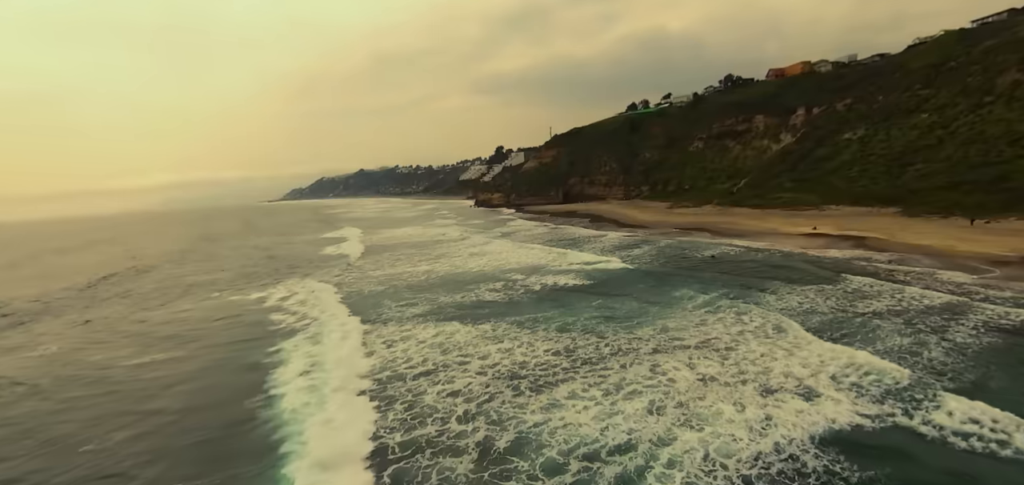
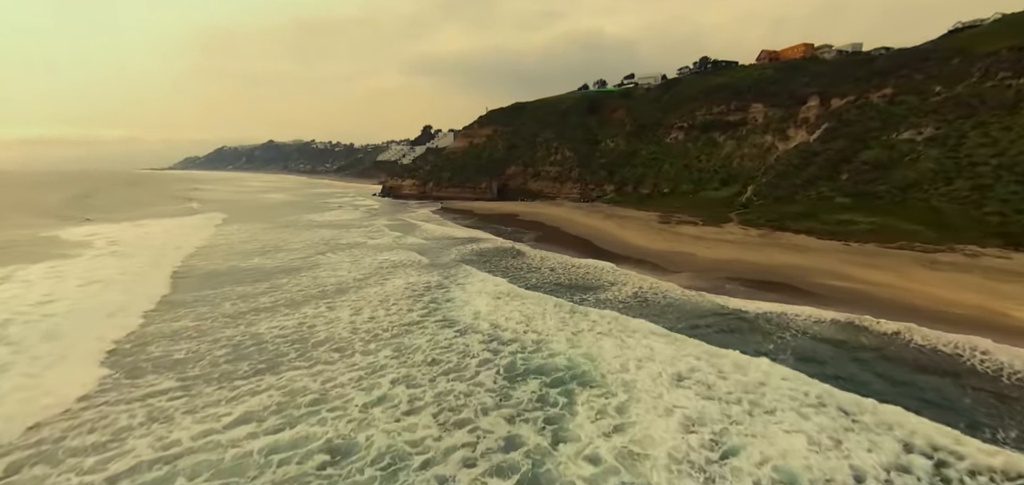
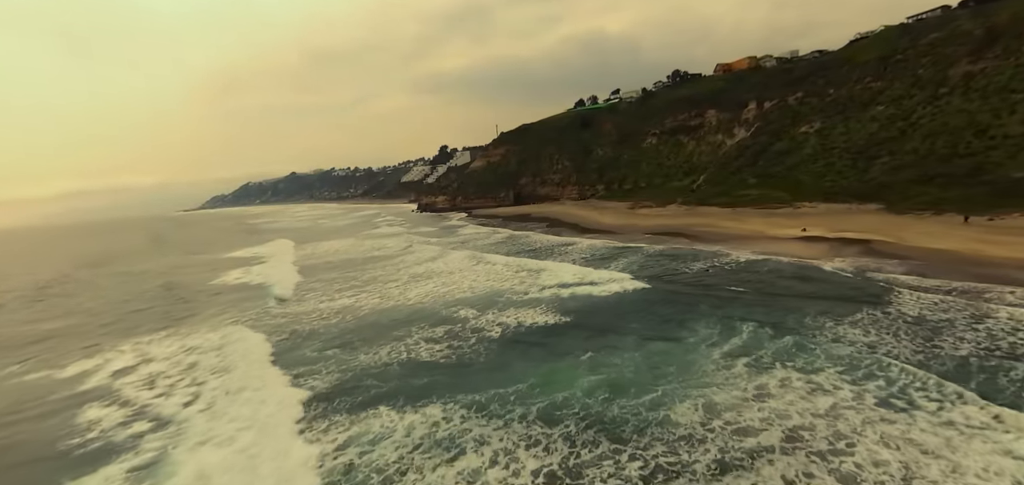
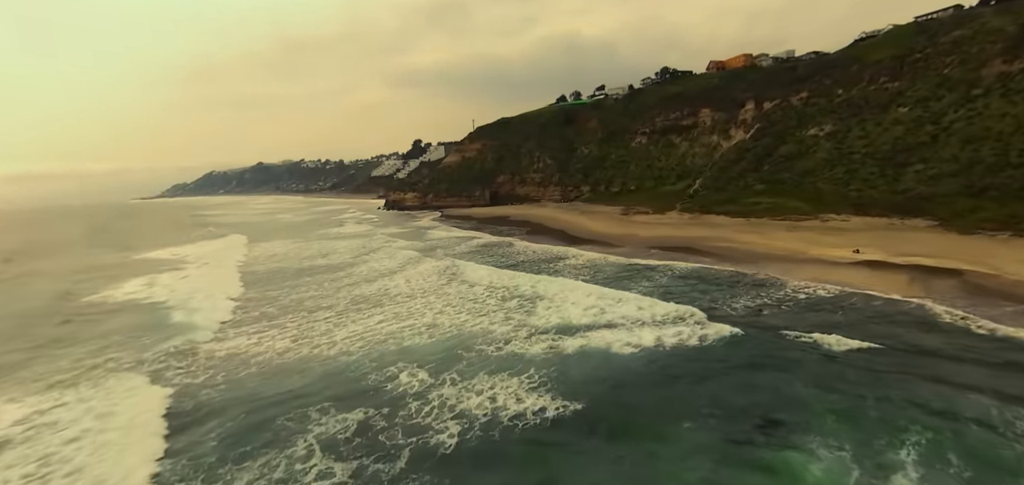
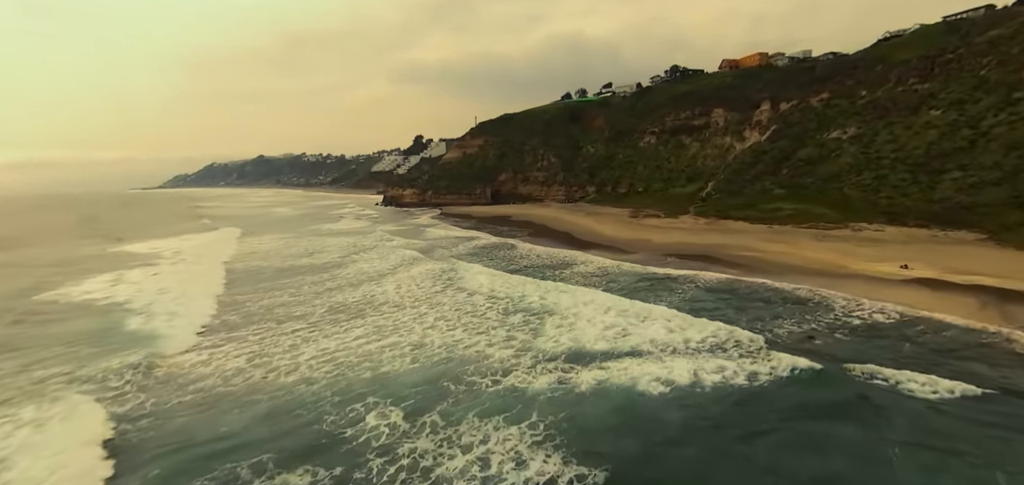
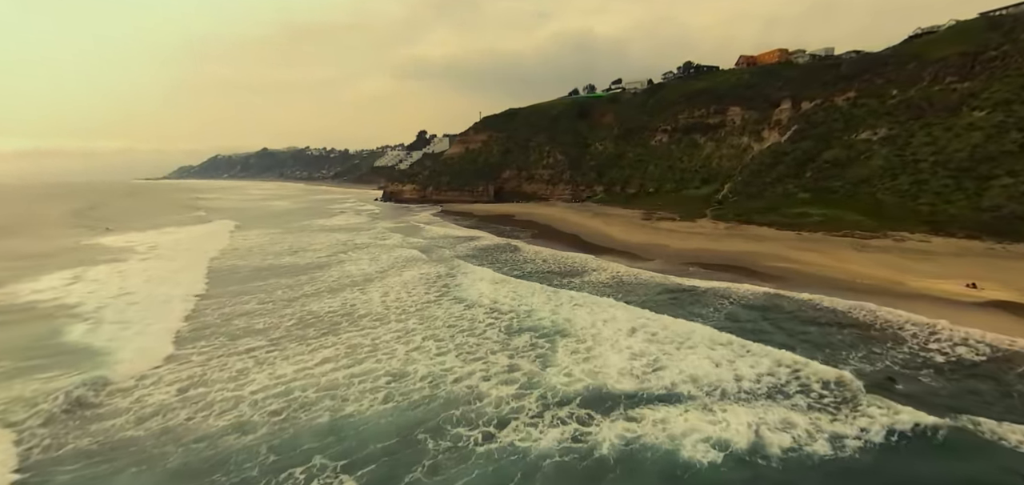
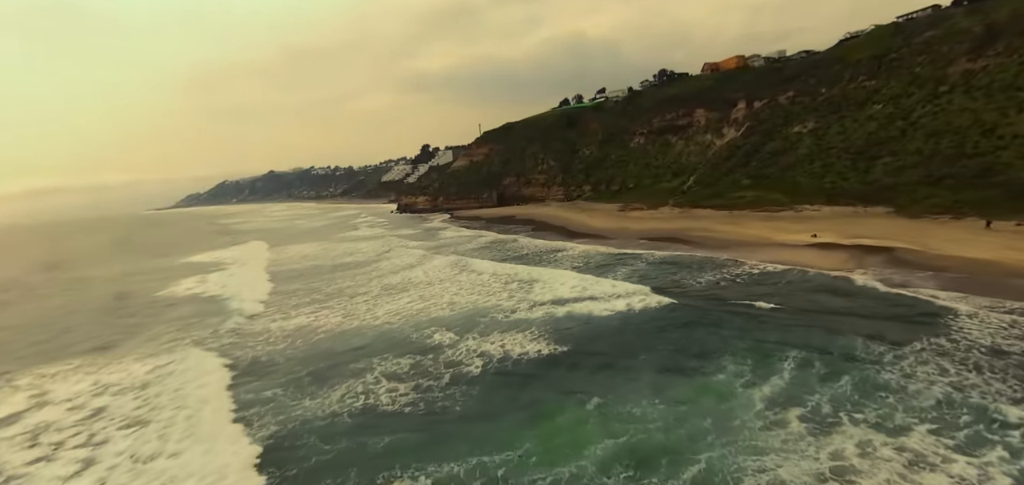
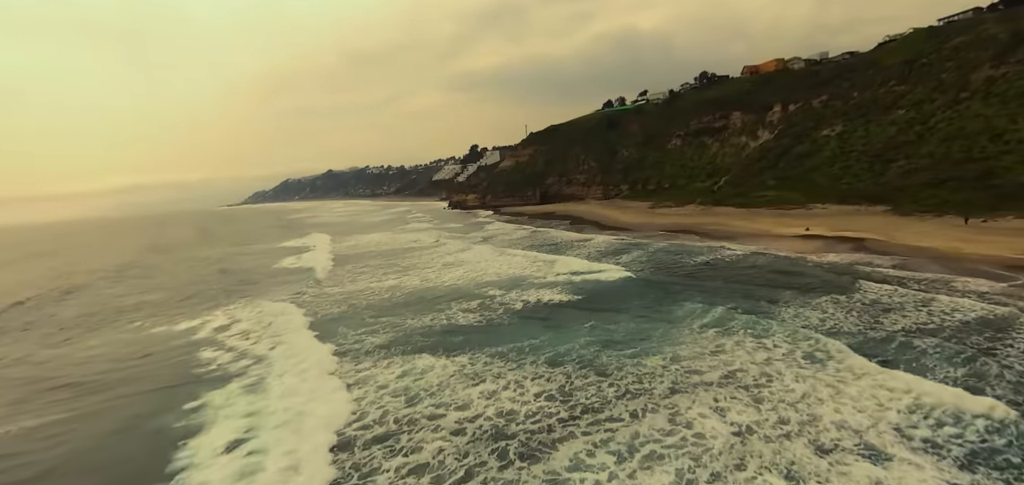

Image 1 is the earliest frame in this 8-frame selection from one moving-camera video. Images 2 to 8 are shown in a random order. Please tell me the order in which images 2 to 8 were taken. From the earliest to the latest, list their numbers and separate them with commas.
8, 3, 7, 4, 5, 6, 2
